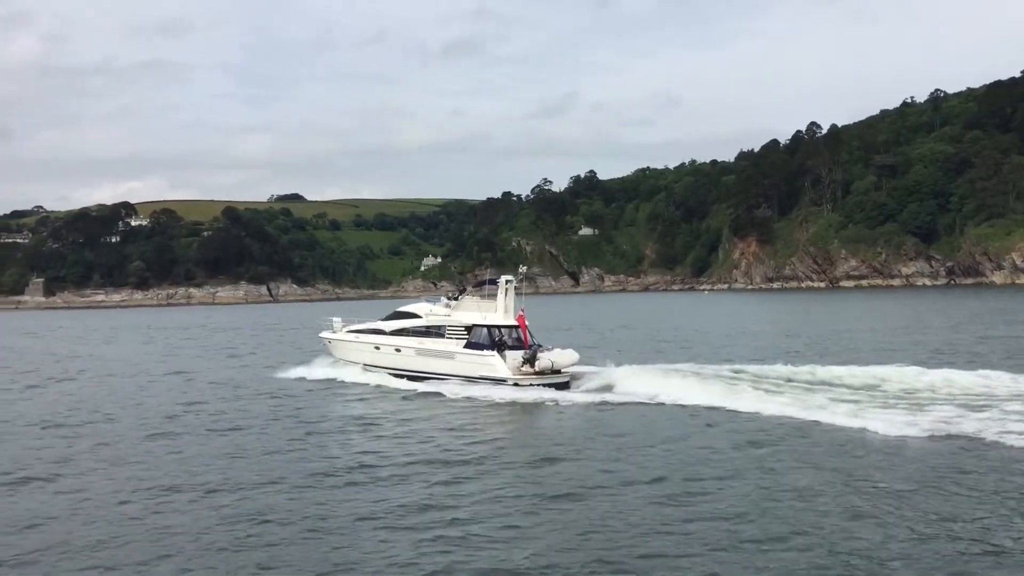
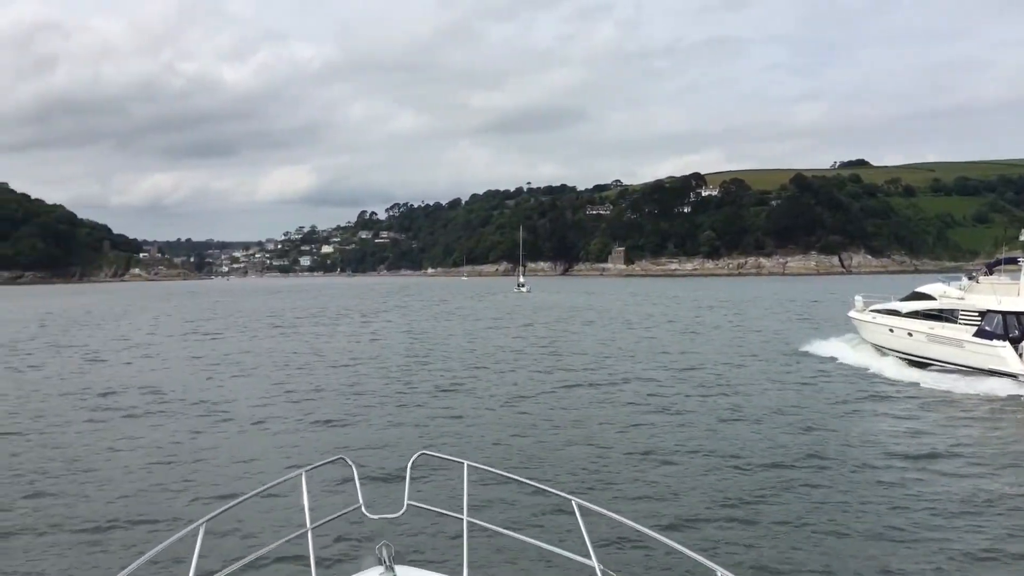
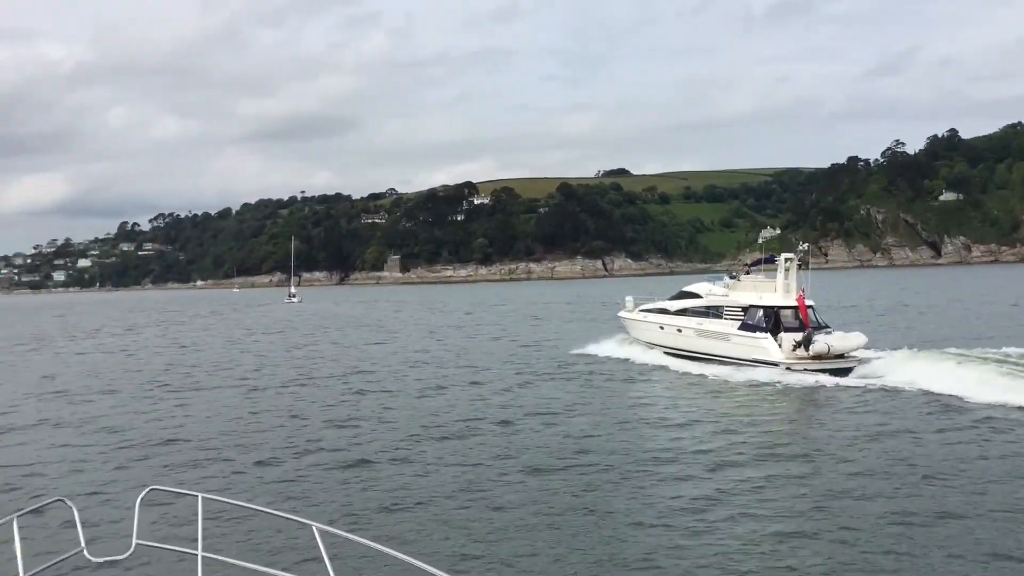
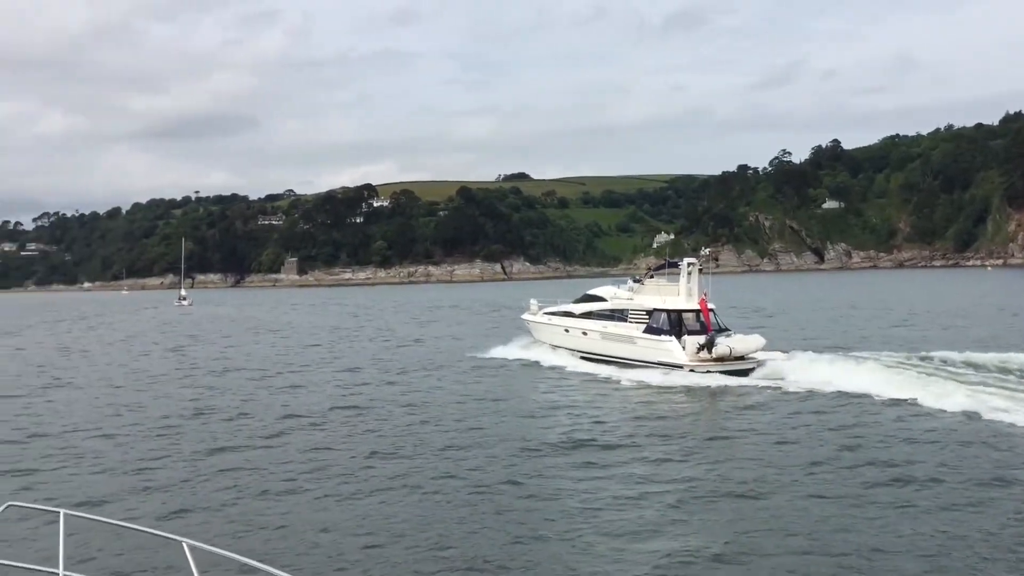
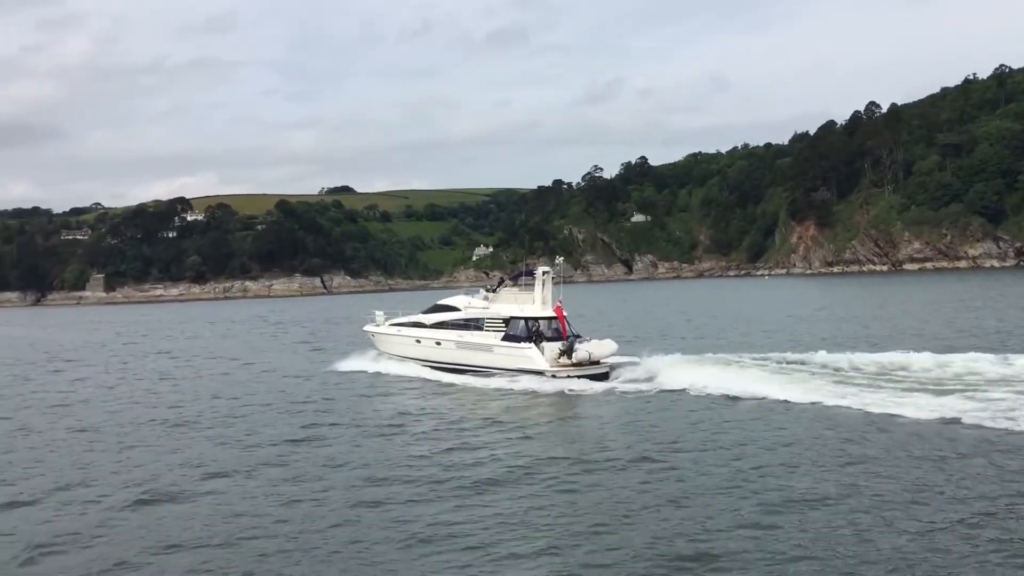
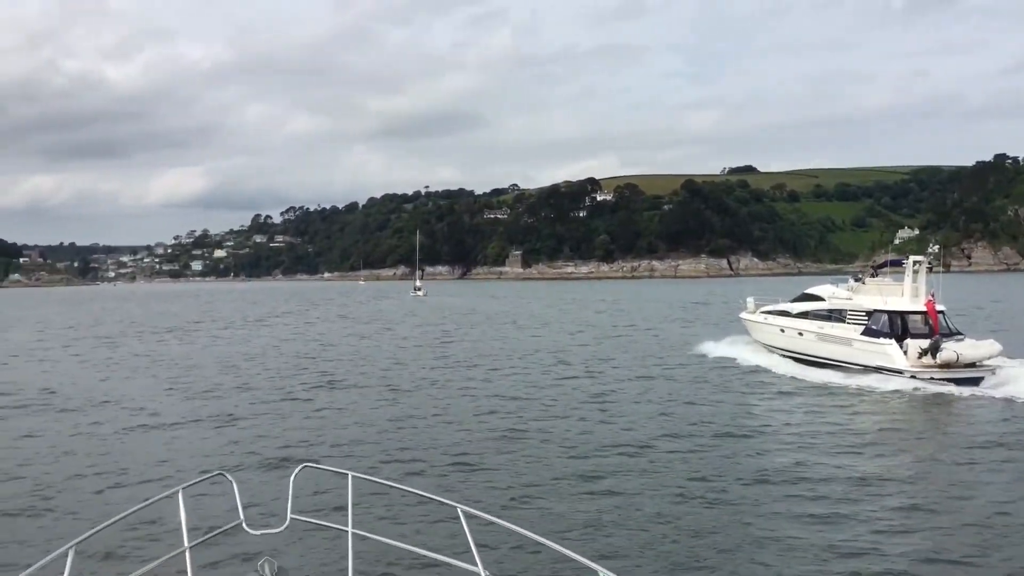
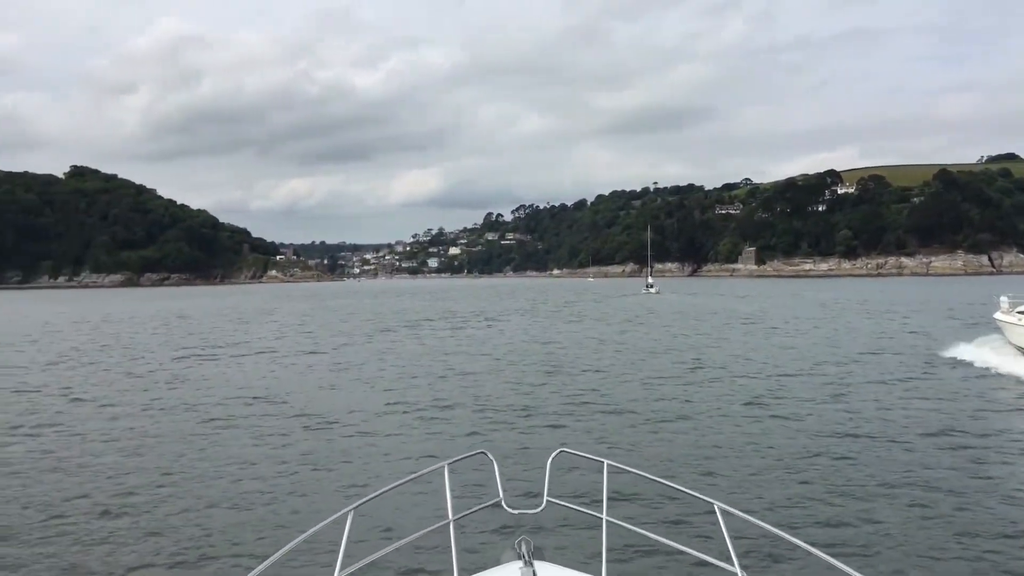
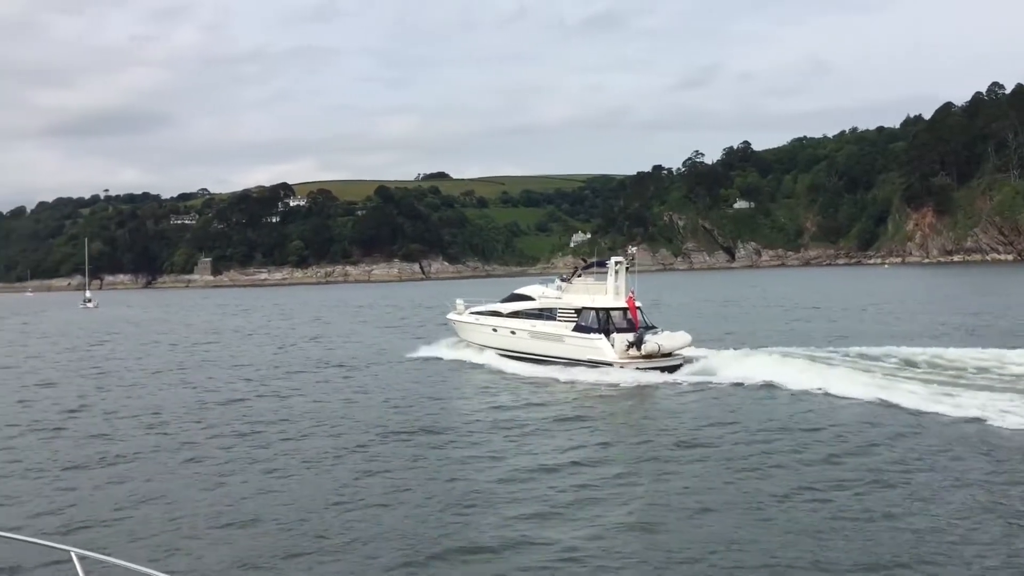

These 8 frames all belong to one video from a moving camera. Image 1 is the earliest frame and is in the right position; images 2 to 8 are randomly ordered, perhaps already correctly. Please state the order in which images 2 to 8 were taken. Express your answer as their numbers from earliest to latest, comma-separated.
5, 8, 4, 3, 6, 2, 7
